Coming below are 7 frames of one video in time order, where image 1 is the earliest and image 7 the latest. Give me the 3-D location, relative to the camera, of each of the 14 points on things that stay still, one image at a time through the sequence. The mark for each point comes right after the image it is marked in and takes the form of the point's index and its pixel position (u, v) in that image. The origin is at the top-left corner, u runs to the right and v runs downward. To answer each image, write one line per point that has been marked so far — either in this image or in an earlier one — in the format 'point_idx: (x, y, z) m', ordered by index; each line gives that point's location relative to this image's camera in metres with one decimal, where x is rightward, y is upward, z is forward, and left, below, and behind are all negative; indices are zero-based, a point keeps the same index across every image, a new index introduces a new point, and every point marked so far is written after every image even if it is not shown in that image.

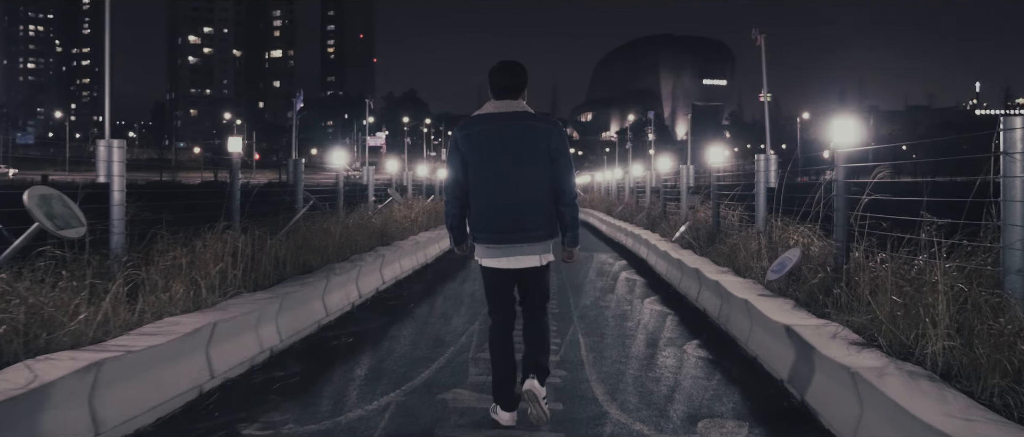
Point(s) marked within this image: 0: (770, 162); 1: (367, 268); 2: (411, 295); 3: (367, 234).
0: (+3.1, +0.7, +10.7) m
1: (-1.8, -0.6, +11.1) m
2: (-1.3, -1.0, +11.7) m
3: (-2.2, -0.3, +13.6) m
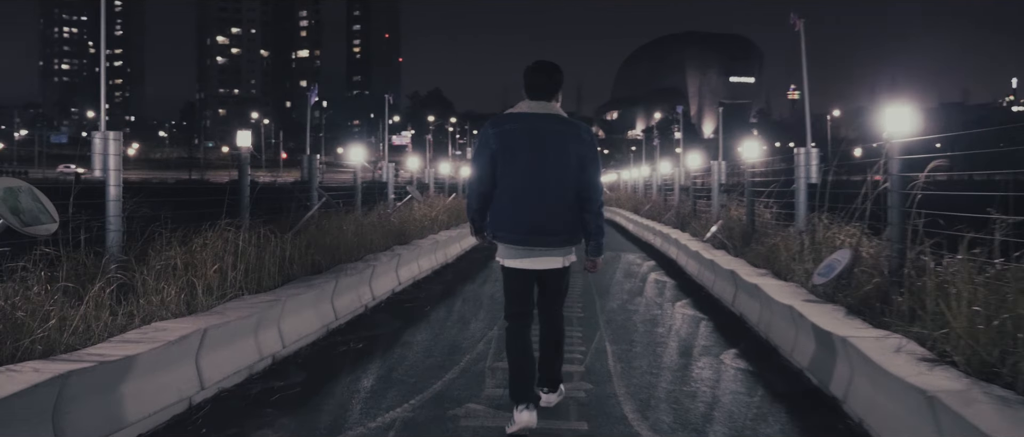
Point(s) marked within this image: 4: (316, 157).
0: (+3.4, +0.7, +10.0) m
1: (-1.6, -0.6, +10.5) m
2: (-1.1, -1.0, +11.1) m
3: (-1.9, -0.2, +13.0) m
4: (-2.8, +0.9, +12.5) m
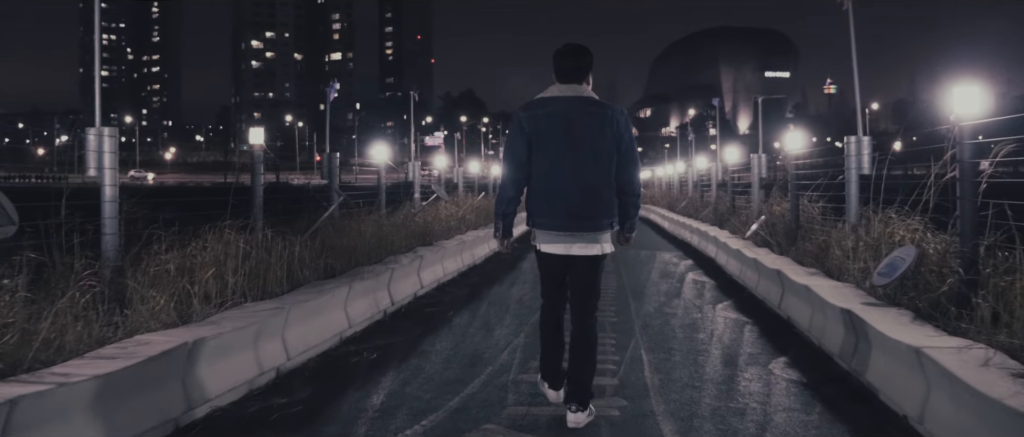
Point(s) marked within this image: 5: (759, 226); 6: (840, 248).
0: (+3.7, +0.8, +9.2) m
1: (-1.2, -0.6, +9.9) m
2: (-0.7, -1.0, +10.5) m
3: (-1.5, -0.2, +12.4) m
4: (-2.4, +0.9, +12.0) m
5: (+3.5, -0.1, +12.3) m
6: (+3.1, -0.3, +8.3) m
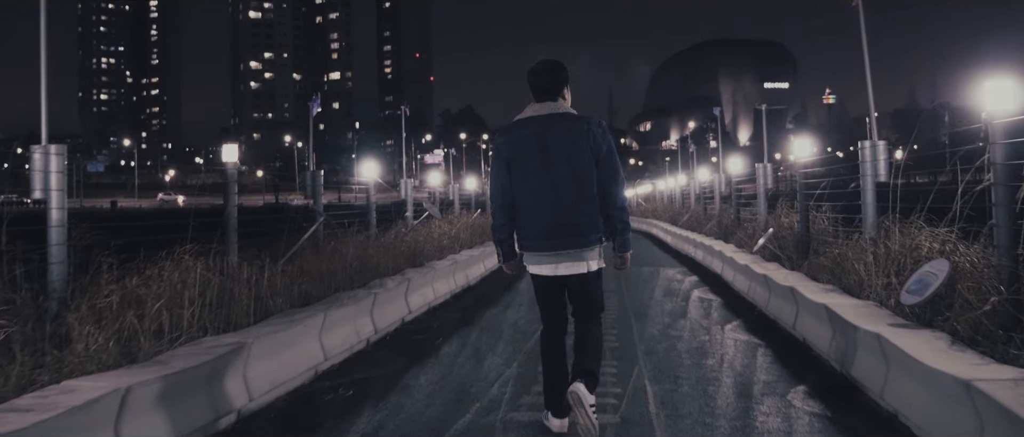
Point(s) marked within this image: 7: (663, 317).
0: (+3.6, +0.7, +8.5) m
1: (-1.3, -0.8, +9.2) m
2: (-0.8, -1.2, +9.8) m
3: (-1.6, -0.5, +11.8) m
4: (-2.5, +0.6, +11.3) m
5: (+3.4, -0.3, +11.6) m
6: (+3.0, -0.4, +7.7) m
7: (+1.7, -1.1, +9.8) m
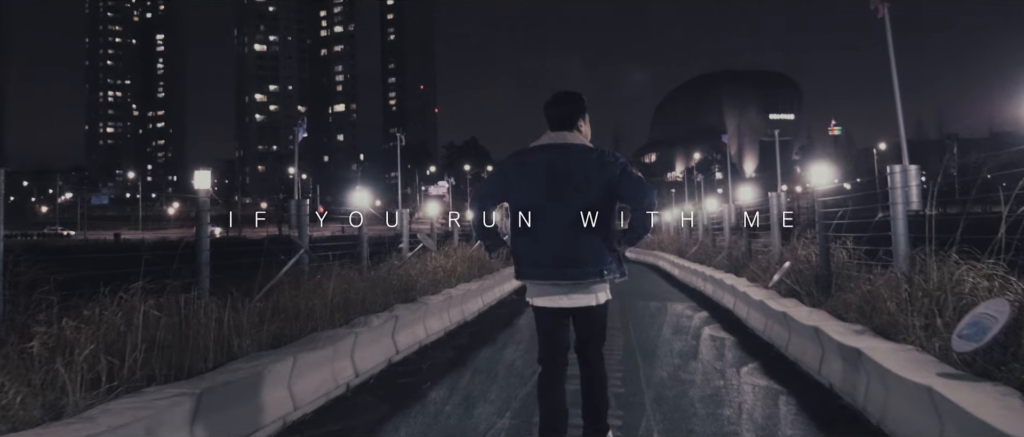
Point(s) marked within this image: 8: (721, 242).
0: (+3.5, +0.4, +7.8) m
1: (-1.4, -1.1, +8.5) m
2: (-0.8, -1.5, +9.0) m
3: (-1.6, -0.9, +11.0) m
4: (-2.5, +0.2, +10.6) m
5: (+3.4, -0.7, +10.8) m
6: (+3.0, -0.6, +6.9) m
7: (+1.6, -1.4, +9.0) m
8: (+4.7, -0.5, +19.9) m
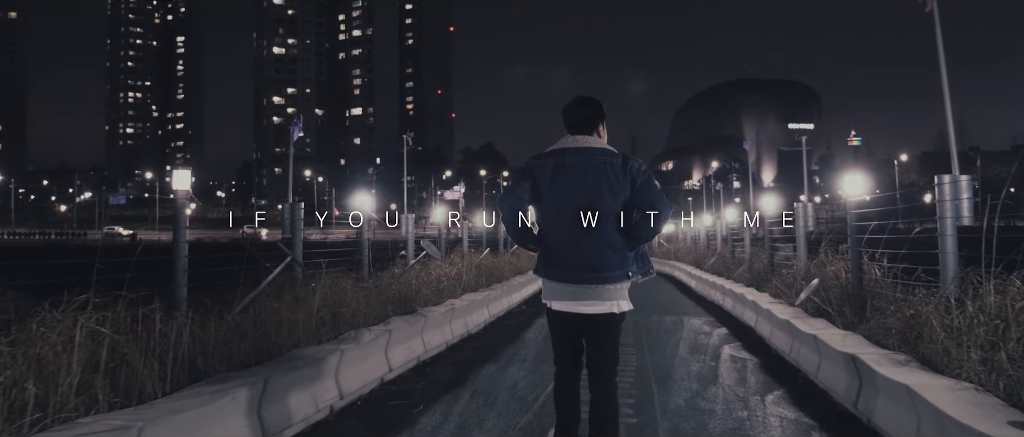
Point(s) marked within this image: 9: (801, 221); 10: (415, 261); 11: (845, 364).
0: (+3.6, +0.3, +7.0) m
1: (-1.3, -1.2, +7.7) m
2: (-0.8, -1.6, +8.3) m
3: (-1.5, -1.0, +10.3) m
4: (-2.5, +0.1, +9.9) m
5: (+3.4, -0.8, +10.0) m
6: (+3.0, -0.8, +6.1) m
7: (+1.7, -1.5, +8.2) m
8: (+5.0, -0.7, +19.1) m
9: (+4.1, -0.1, +12.3) m
10: (-1.6, -0.7, +14.6) m
11: (+2.6, -1.1, +6.9) m
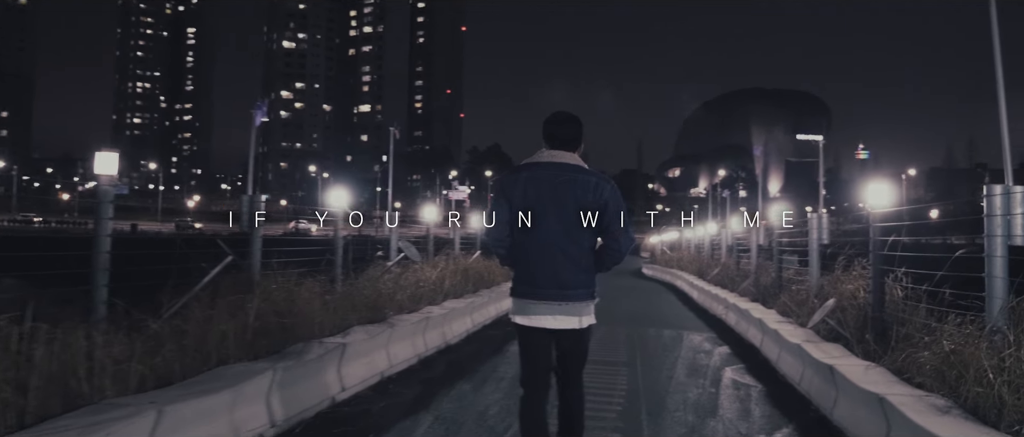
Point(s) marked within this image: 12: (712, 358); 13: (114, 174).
0: (+3.4, +0.1, +5.9) m
1: (-1.6, -1.1, +6.7) m
2: (-1.0, -1.6, +7.2) m
3: (-1.7, -0.9, +9.3) m
4: (-2.6, +0.2, +8.9) m
5: (+3.2, -0.9, +9.0) m
6: (+2.7, -0.9, +5.0) m
7: (+1.4, -1.6, +7.1) m
8: (+4.8, -0.9, +18.0) m
9: (+3.9, -0.2, +11.3) m
10: (-1.8, -0.7, +13.6) m
11: (+2.4, -1.2, +5.8) m
12: (+2.3, -1.6, +10.2) m
13: (-3.2, +0.3, +7.1) m
